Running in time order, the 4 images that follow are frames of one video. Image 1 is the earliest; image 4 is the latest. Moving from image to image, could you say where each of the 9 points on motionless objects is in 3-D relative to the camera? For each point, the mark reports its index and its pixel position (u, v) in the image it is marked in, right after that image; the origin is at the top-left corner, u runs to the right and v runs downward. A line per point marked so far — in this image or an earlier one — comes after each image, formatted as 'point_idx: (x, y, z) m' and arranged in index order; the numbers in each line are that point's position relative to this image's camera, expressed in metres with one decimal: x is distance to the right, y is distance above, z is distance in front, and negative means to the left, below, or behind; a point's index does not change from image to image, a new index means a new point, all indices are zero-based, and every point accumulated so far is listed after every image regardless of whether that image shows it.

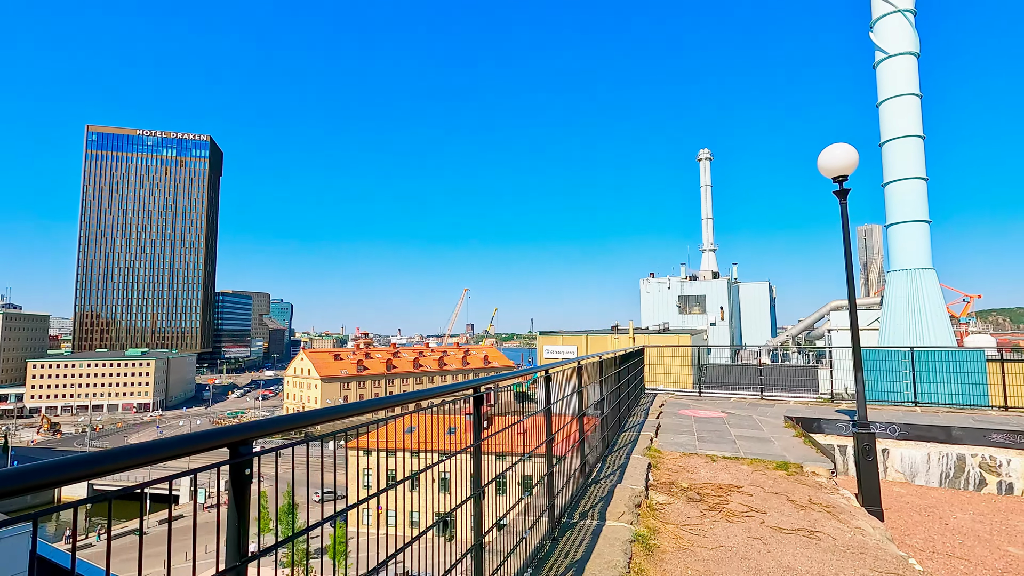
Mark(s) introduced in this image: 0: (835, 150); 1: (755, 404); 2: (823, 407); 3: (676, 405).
0: (+3.8, +1.6, +5.9) m
1: (+4.4, -2.1, +9.0) m
2: (+5.3, -2.0, +8.5) m
3: (+3.0, -2.1, +9.1) m
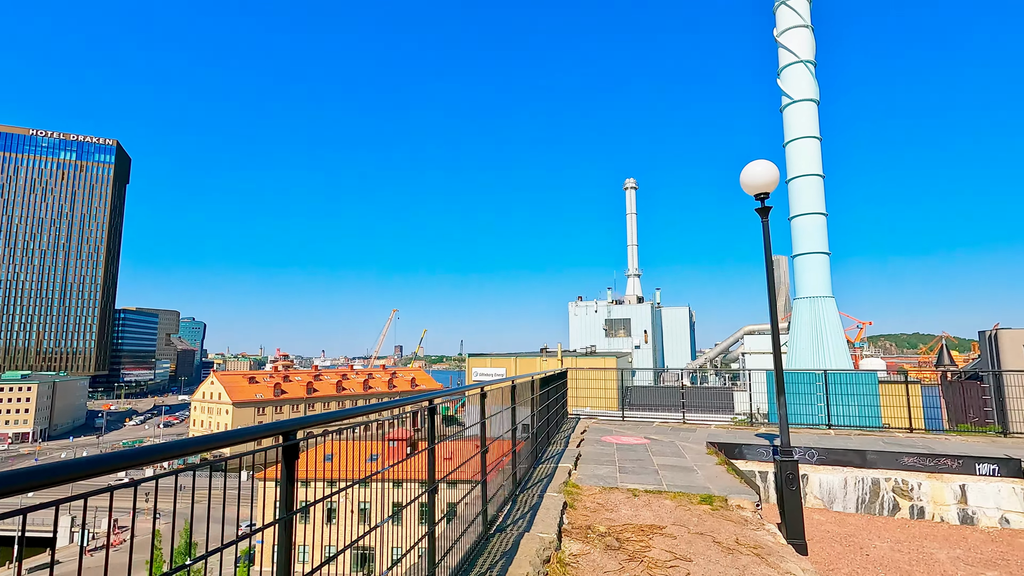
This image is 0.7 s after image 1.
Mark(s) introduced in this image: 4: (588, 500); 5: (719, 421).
0: (+2.8, +1.4, +5.8) m
1: (+2.9, -2.5, +8.7) m
2: (+3.9, -2.4, +8.4) m
3: (+1.5, -2.5, +8.6) m
4: (+0.7, -2.0, +4.8) m
5: (+6.4, -4.1, +15.5) m
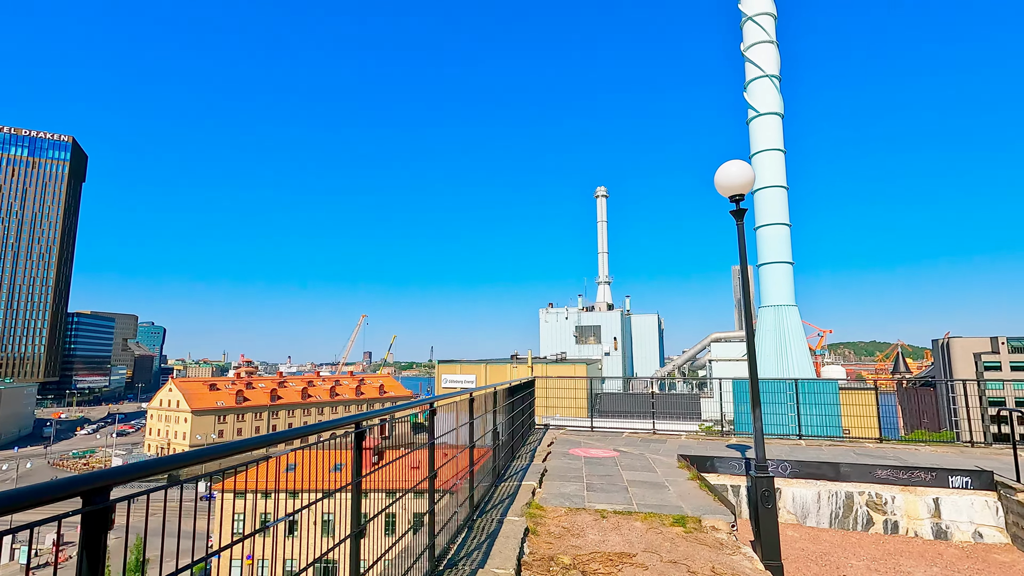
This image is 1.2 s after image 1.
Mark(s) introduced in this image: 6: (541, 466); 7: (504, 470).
0: (+2.4, +1.3, +5.5) m
1: (+2.3, -2.6, +8.4) m
2: (+3.3, -2.5, +8.1) m
3: (+0.9, -2.6, +8.2) m
4: (+0.3, -2.1, +4.4) m
5: (+5.4, -4.3, +15.3) m
6: (+0.4, -2.3, +6.4) m
7: (-0.1, -2.7, +7.6) m
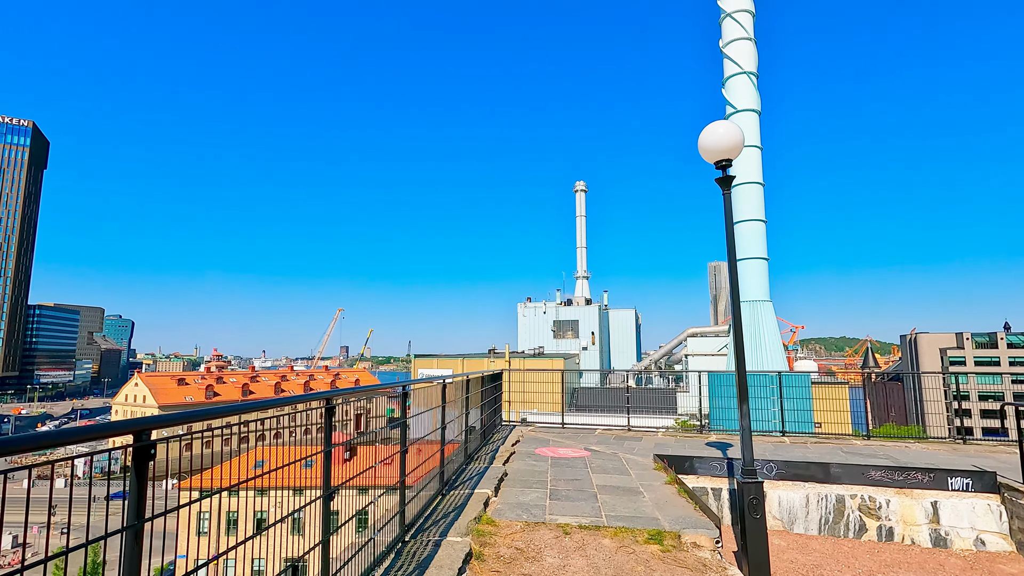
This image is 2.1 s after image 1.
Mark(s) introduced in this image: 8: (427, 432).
0: (+2.0, +1.6, +4.8) m
1: (+1.7, -2.3, +7.7) m
2: (+2.7, -2.3, +7.5) m
3: (+0.3, -2.3, +7.5) m
4: (-0.1, -1.8, +3.6) m
5: (+4.6, -4.1, +14.8) m
6: (-0.1, -2.0, +5.6) m
7: (-0.6, -2.5, +6.9) m
8: (-1.0, -1.5, +4.8) m
